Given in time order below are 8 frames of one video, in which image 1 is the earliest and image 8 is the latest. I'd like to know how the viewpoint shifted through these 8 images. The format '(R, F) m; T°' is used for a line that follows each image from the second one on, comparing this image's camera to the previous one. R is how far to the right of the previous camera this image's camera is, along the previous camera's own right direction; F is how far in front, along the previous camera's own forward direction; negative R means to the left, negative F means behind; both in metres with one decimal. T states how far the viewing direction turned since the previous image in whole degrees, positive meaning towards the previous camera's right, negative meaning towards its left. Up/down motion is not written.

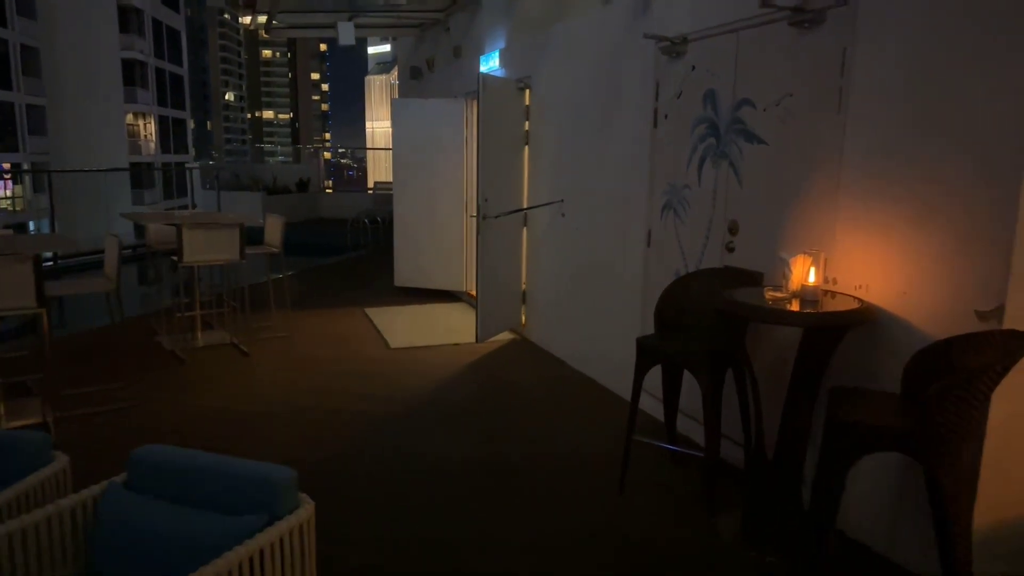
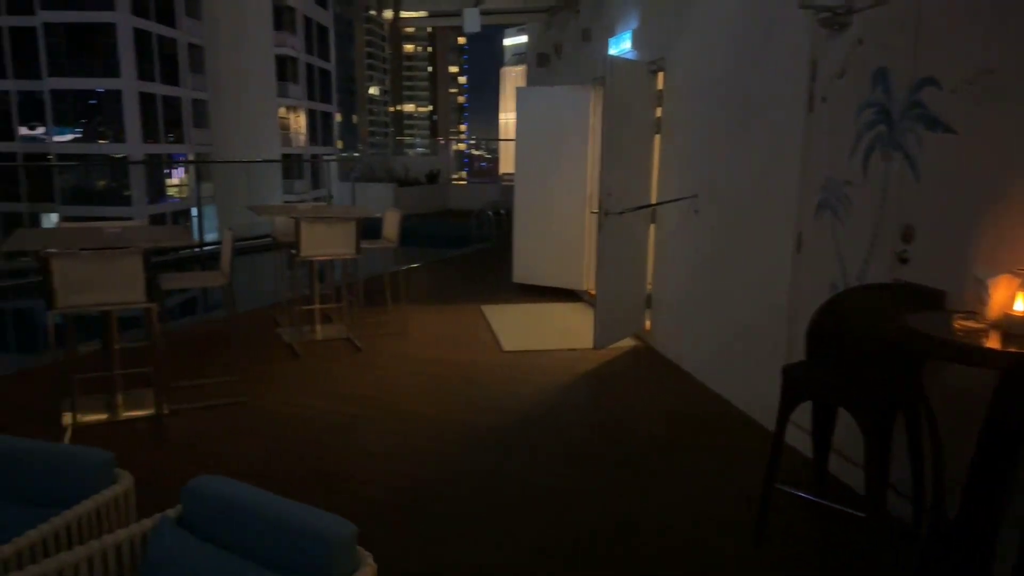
(0.0, +0.3) m; -10°
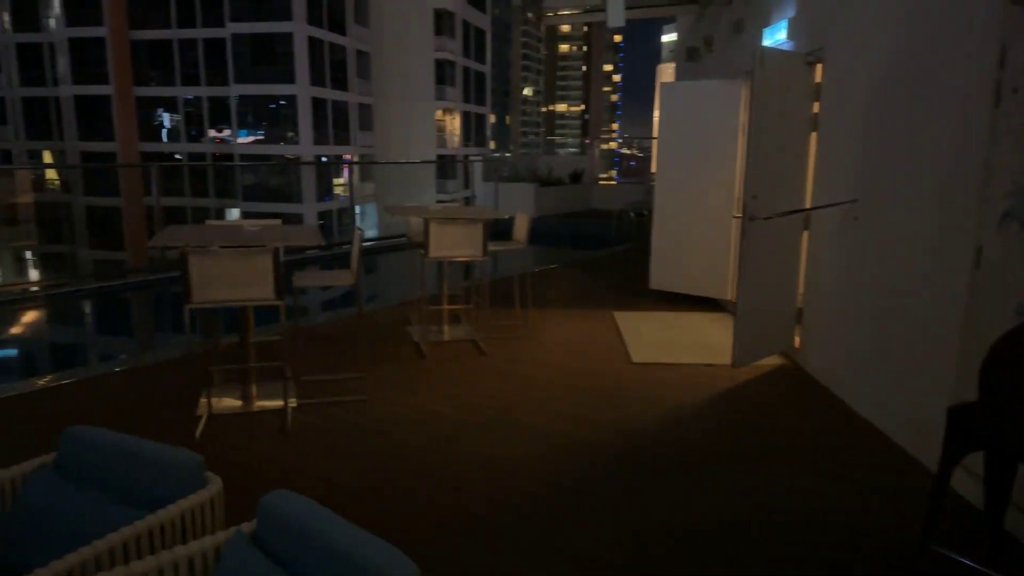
(+0.1, +0.2) m; -11°
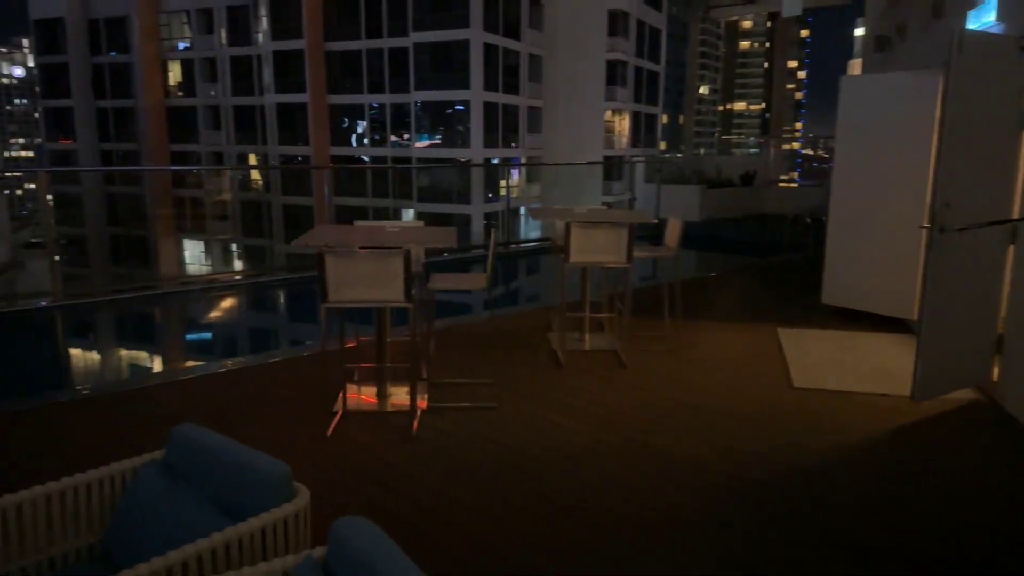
(+0.1, +0.2) m; -13°
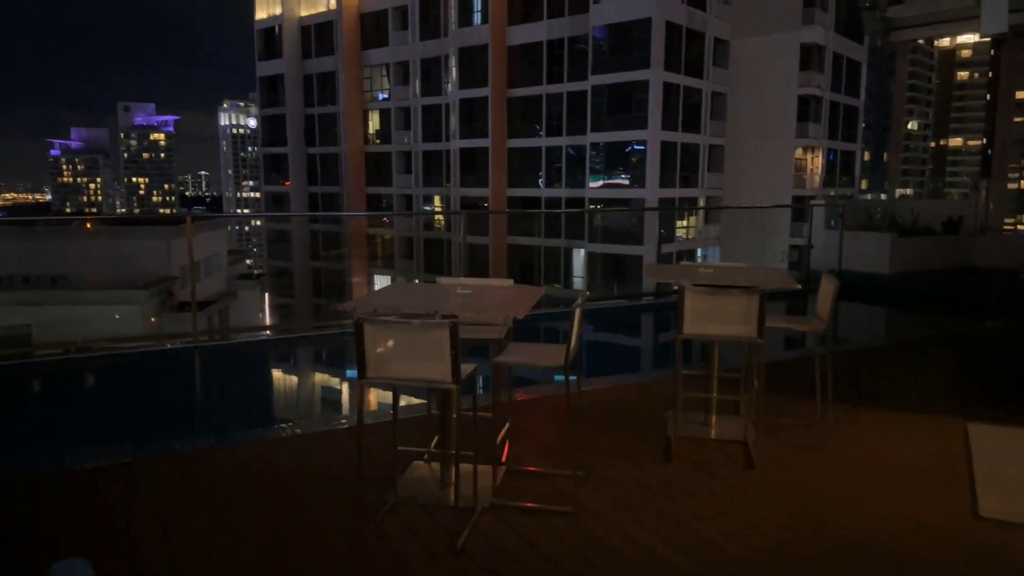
(+0.3, +0.5) m; -14°
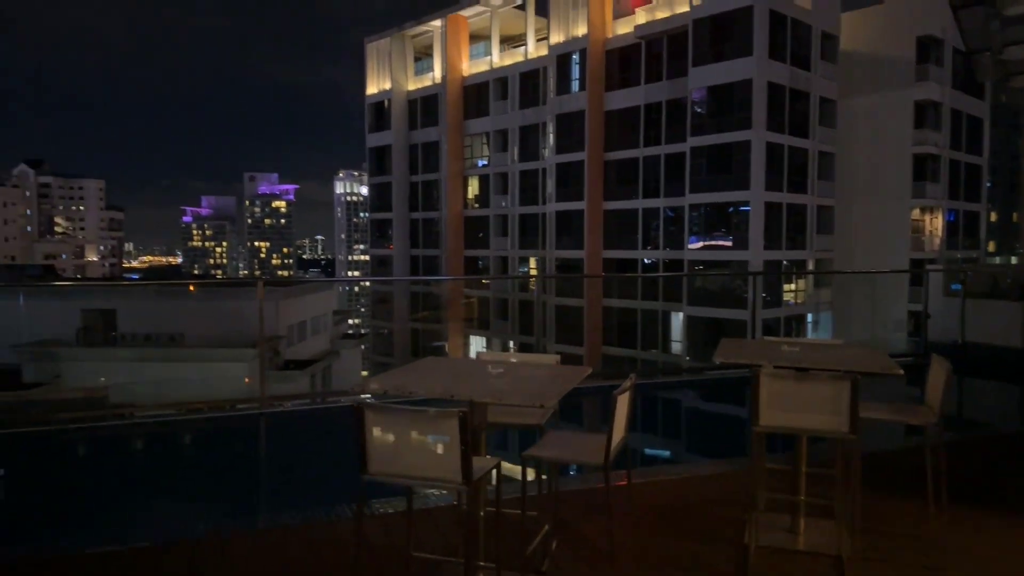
(+0.2, +0.3) m; -8°
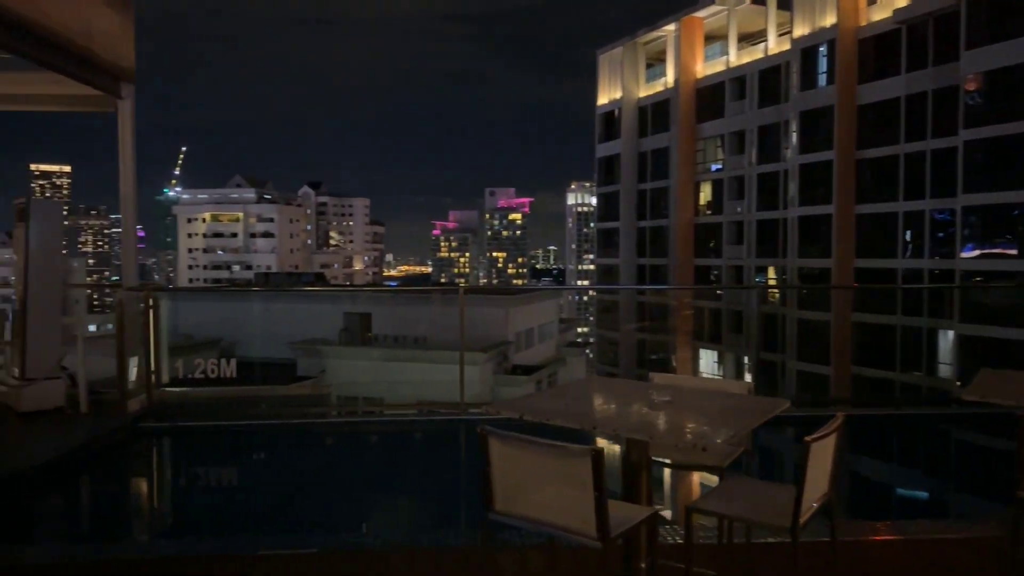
(+0.2, +0.3) m; -18°
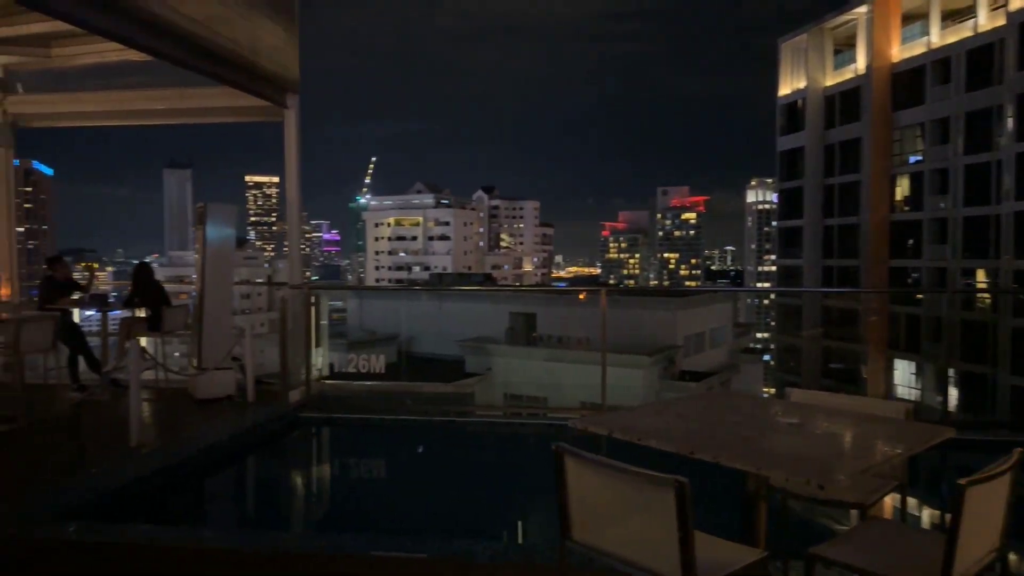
(+0.2, +0.2) m; -13°
